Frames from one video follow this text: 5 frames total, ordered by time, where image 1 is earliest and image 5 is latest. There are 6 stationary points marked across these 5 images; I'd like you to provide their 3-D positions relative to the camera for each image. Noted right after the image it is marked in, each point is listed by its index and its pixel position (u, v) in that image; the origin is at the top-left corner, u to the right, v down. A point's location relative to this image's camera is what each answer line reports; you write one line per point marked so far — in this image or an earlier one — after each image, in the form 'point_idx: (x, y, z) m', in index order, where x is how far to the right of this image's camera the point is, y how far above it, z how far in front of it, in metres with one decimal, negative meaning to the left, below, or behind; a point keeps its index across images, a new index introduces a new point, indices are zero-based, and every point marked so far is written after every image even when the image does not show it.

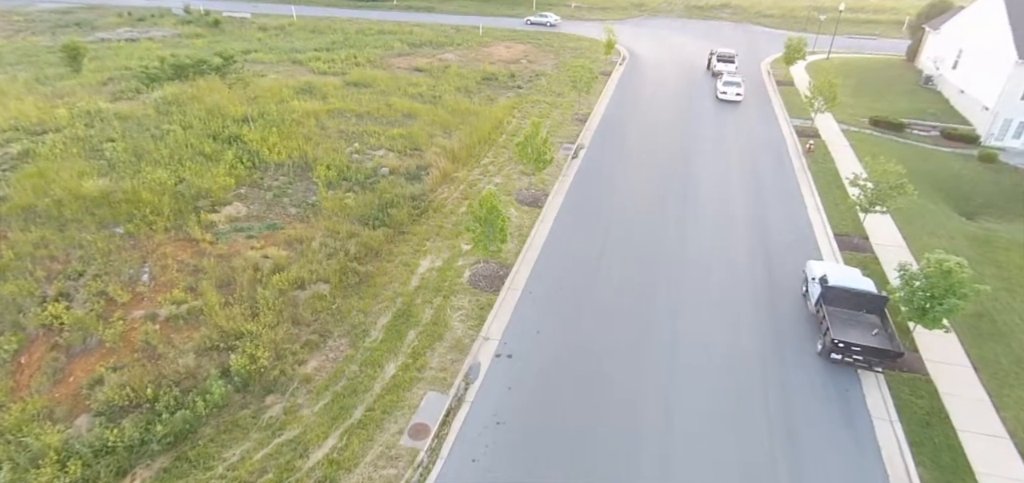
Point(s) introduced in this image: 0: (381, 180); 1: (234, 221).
0: (-4.2, +2.0, +16.5) m
1: (-7.5, +0.6, +14.0) m
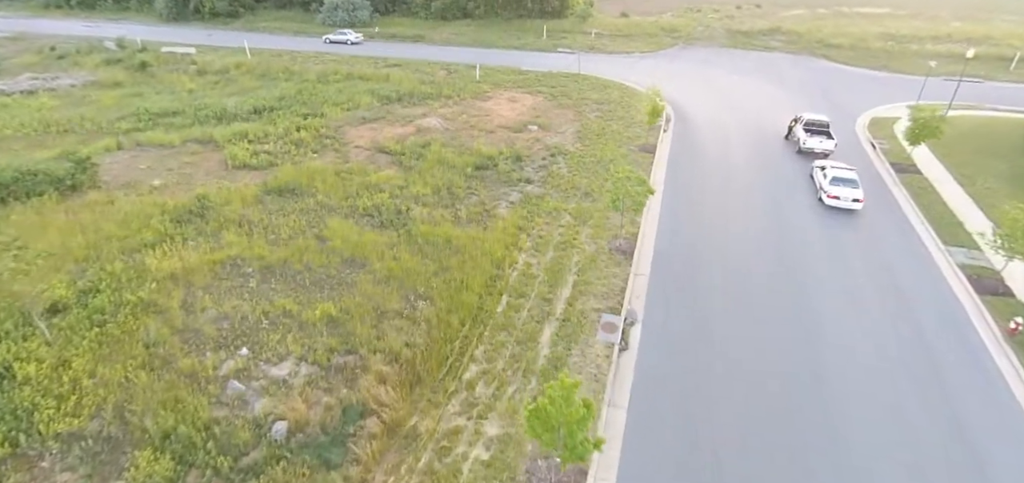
0: (-4.1, -3.8, +8.6) m
1: (-7.5, -5.2, +6.1) m
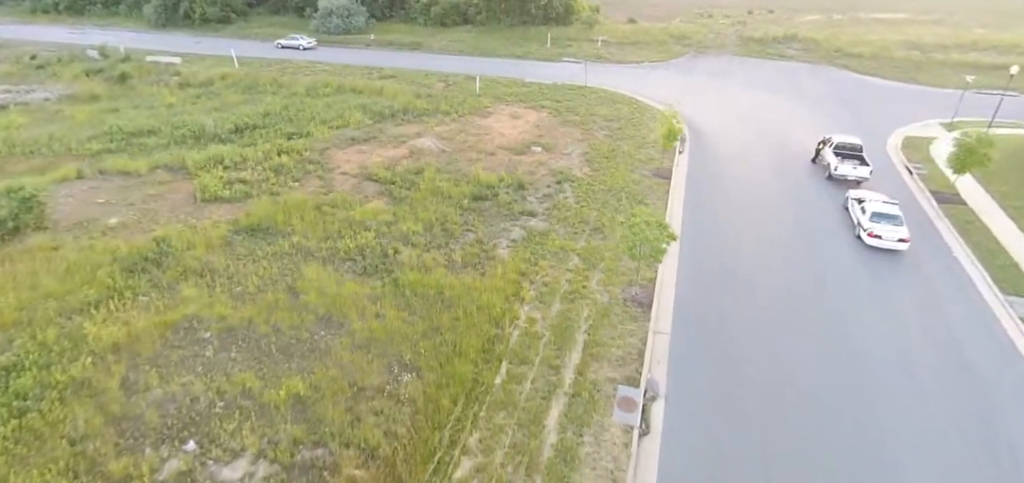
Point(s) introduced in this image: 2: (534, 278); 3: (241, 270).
0: (-4.1, -5.0, +6.8) m
1: (-7.5, -6.4, +4.3) m
2: (+0.6, -1.0, +13.6) m
3: (-6.6, -0.7, +12.5) m
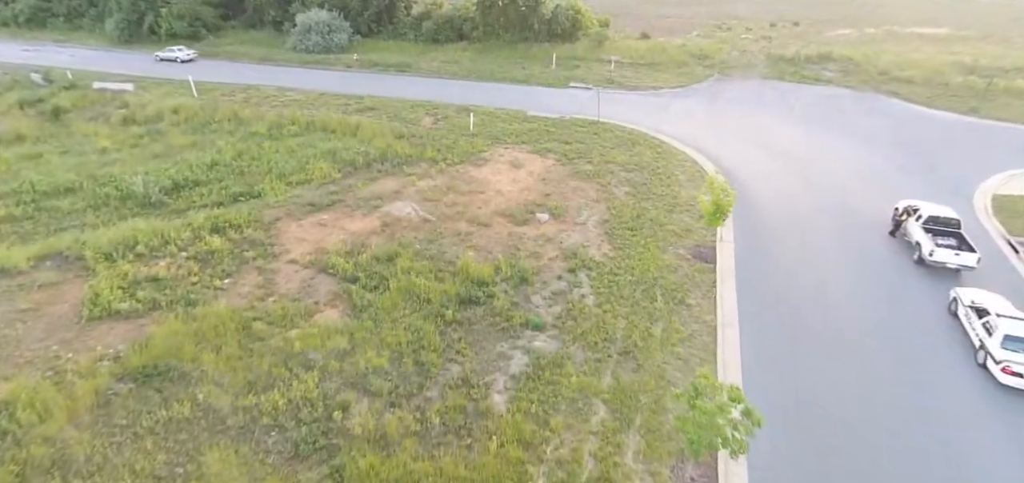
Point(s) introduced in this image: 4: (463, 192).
0: (-4.1, -7.9, +2.7) m
1: (-7.5, -9.3, +0.2) m
2: (+0.6, -3.8, +9.5) m
3: (-6.6, -3.6, +8.4) m
4: (-1.8, +1.7, +17.8) m
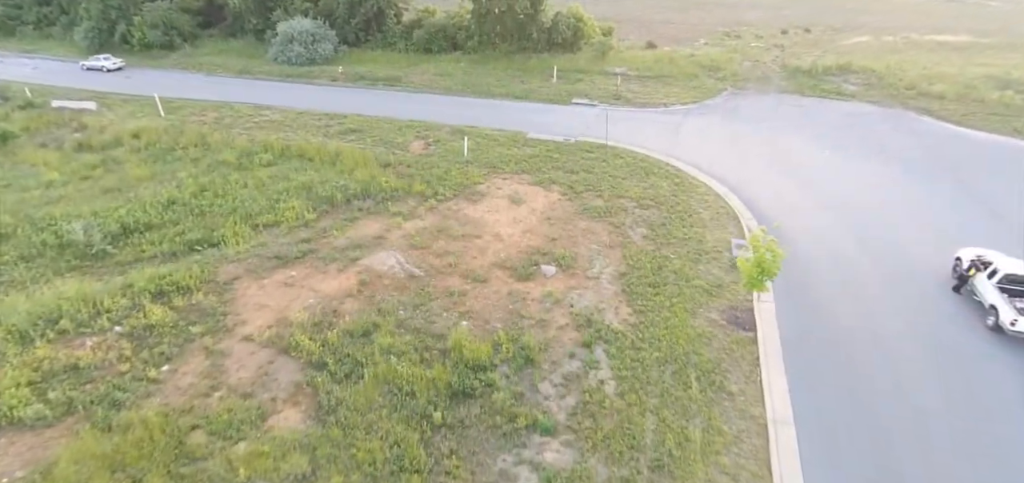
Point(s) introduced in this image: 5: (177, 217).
0: (-3.9, -9.5, +0.3) m
1: (-7.3, -10.9, -2.2) m
2: (+0.7, -5.4, +7.2) m
3: (-6.5, -5.2, +6.1) m
4: (-1.7, +0.1, +15.5) m
5: (-10.6, +0.8, +16.2) m
